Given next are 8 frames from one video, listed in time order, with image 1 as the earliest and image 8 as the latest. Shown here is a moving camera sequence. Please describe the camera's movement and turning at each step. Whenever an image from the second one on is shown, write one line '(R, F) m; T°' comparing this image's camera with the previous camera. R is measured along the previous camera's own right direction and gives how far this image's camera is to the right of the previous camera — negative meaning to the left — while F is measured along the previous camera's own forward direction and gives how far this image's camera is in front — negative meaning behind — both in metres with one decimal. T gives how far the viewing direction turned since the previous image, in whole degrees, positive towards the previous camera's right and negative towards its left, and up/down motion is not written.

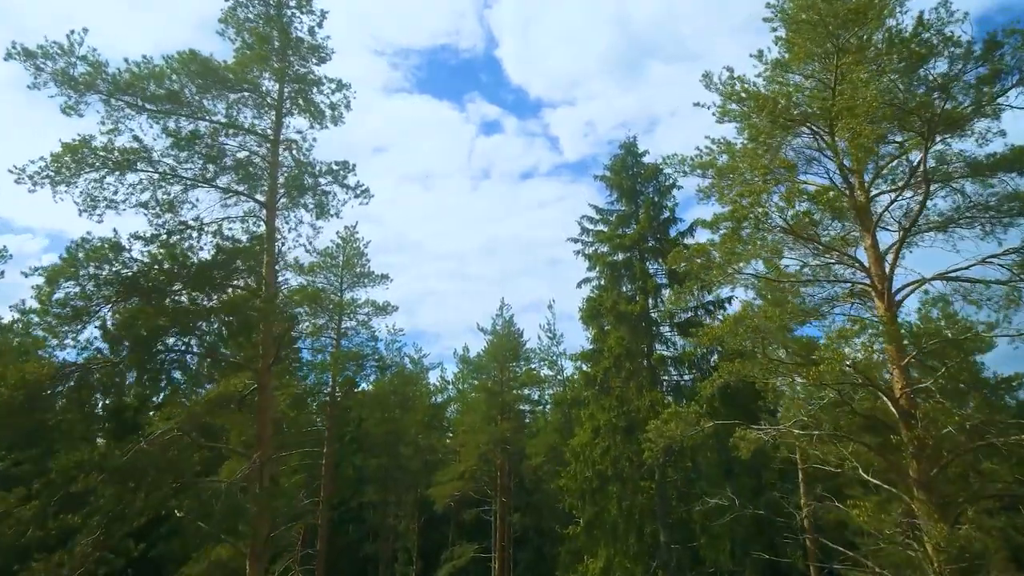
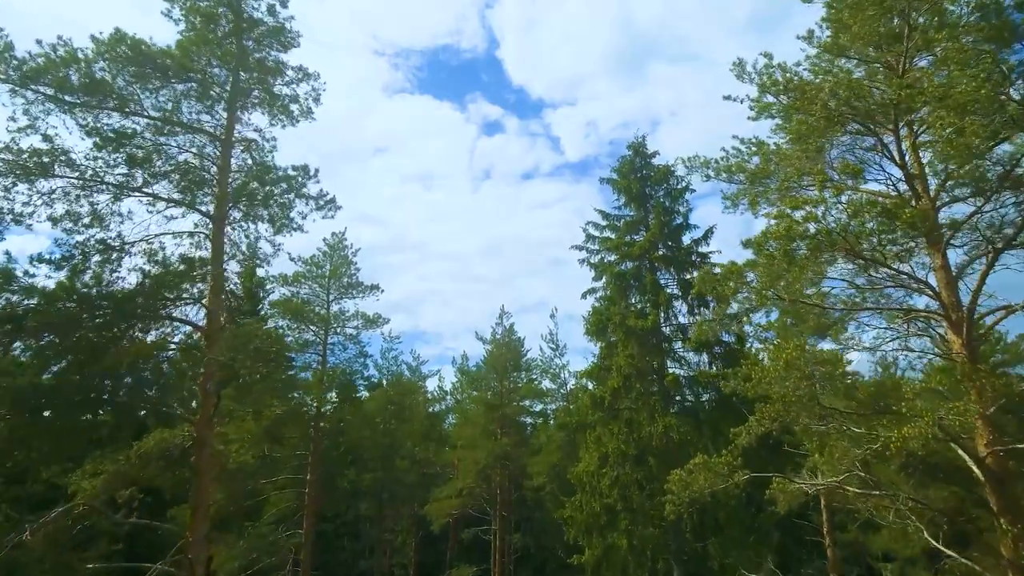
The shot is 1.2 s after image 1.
(+0.1, +2.2) m; 0°
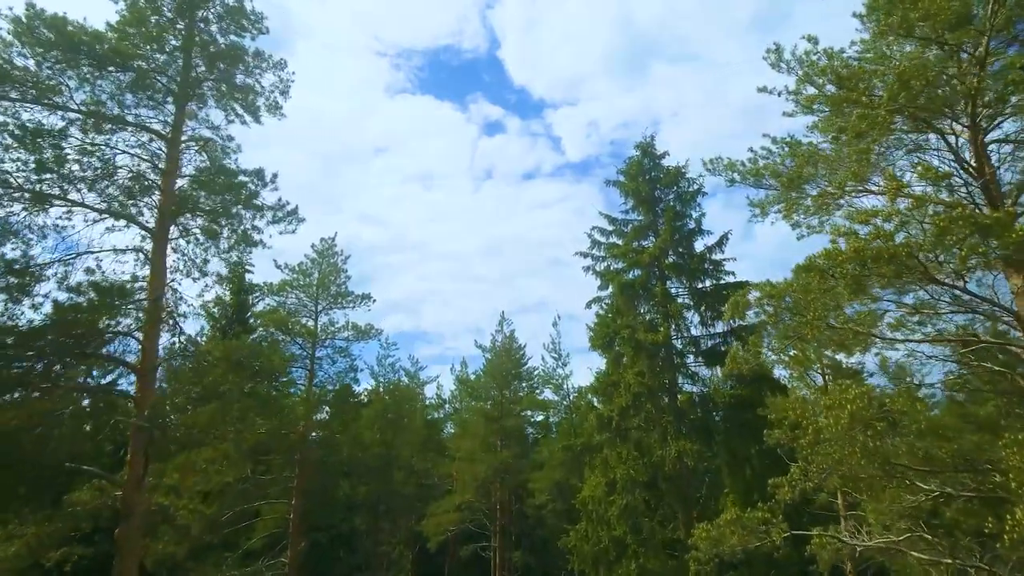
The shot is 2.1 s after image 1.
(0.0, +1.8) m; 0°
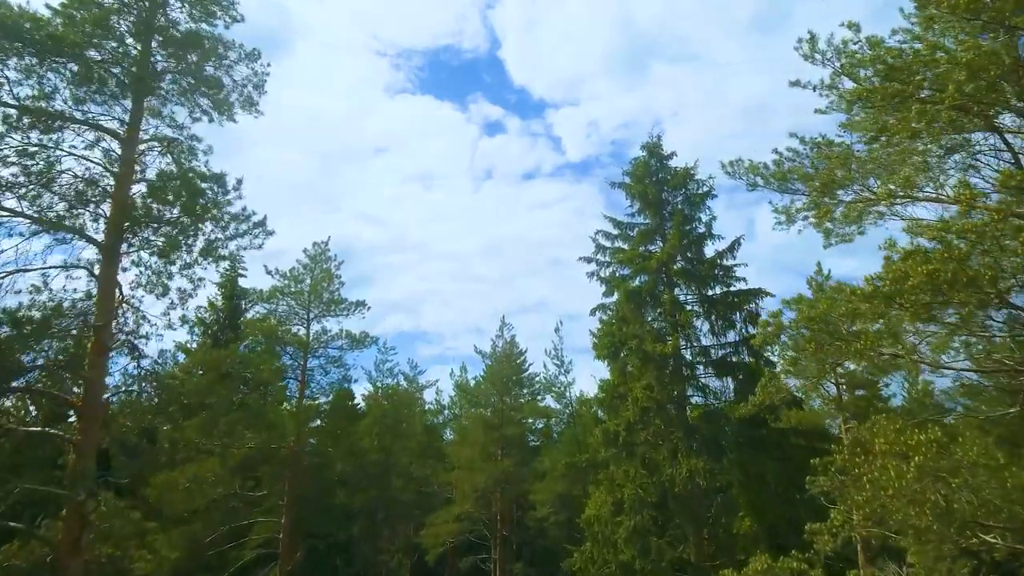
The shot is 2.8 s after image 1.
(0.0, +1.2) m; 0°
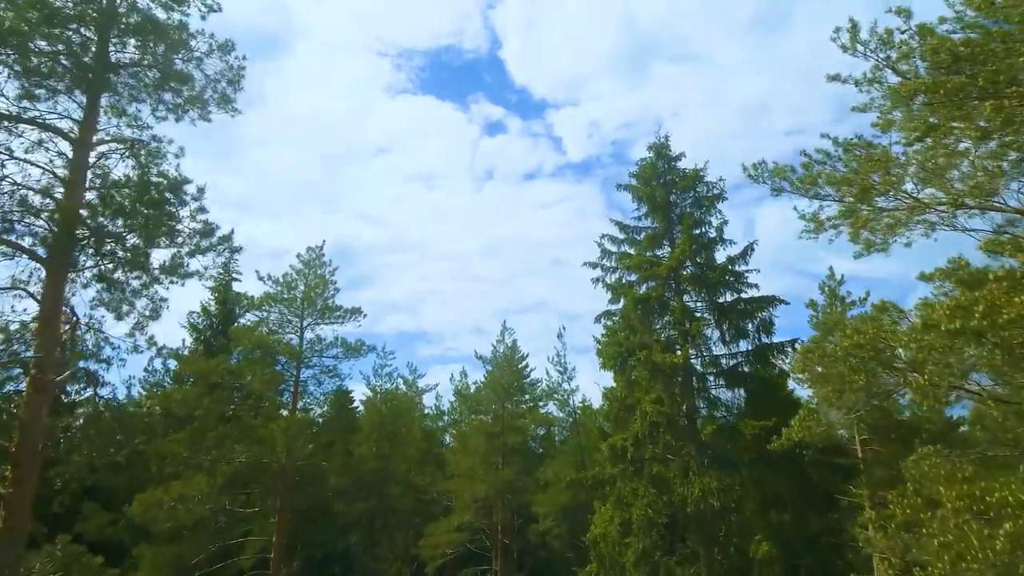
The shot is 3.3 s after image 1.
(0.0, +1.0) m; 0°
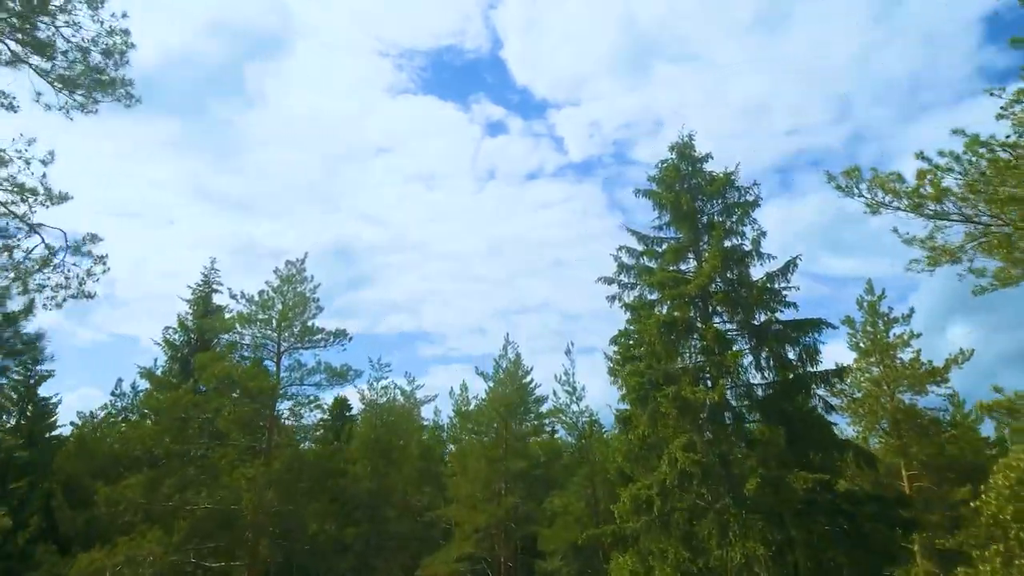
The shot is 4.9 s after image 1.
(-0.1, +2.9) m; 0°
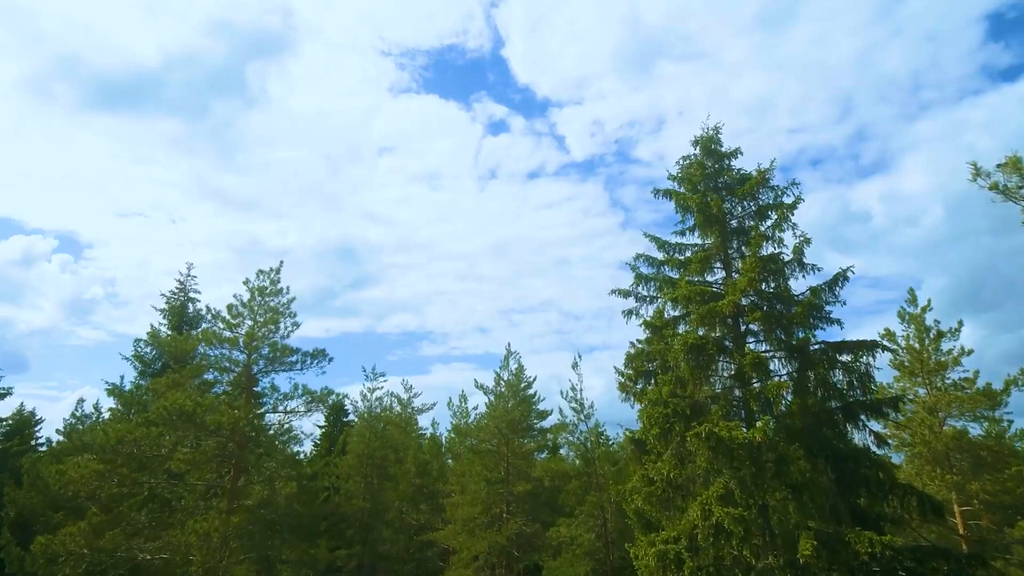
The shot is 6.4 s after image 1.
(0.0, +2.7) m; 0°
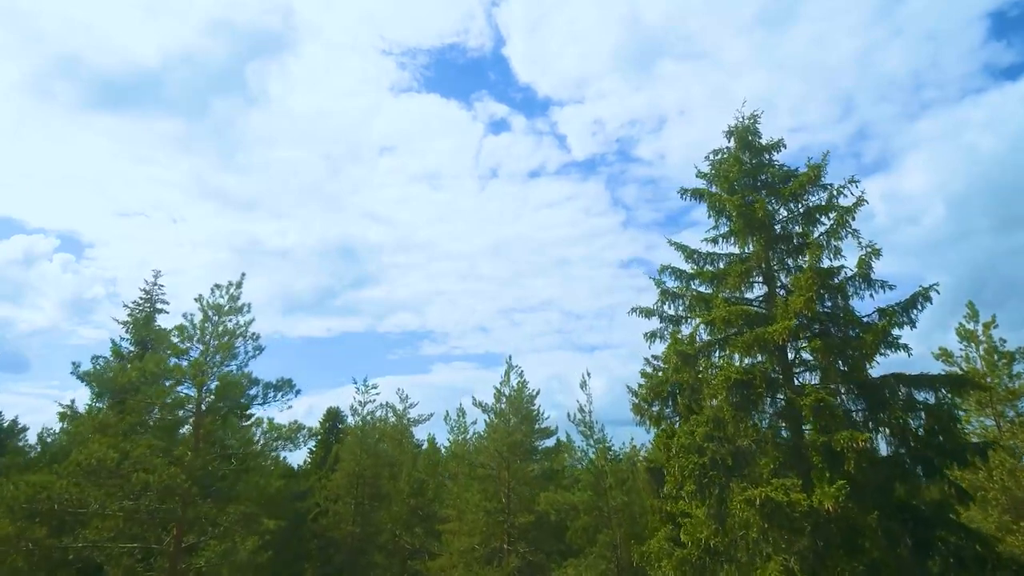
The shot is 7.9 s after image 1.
(0.0, +3.1) m; 0°
